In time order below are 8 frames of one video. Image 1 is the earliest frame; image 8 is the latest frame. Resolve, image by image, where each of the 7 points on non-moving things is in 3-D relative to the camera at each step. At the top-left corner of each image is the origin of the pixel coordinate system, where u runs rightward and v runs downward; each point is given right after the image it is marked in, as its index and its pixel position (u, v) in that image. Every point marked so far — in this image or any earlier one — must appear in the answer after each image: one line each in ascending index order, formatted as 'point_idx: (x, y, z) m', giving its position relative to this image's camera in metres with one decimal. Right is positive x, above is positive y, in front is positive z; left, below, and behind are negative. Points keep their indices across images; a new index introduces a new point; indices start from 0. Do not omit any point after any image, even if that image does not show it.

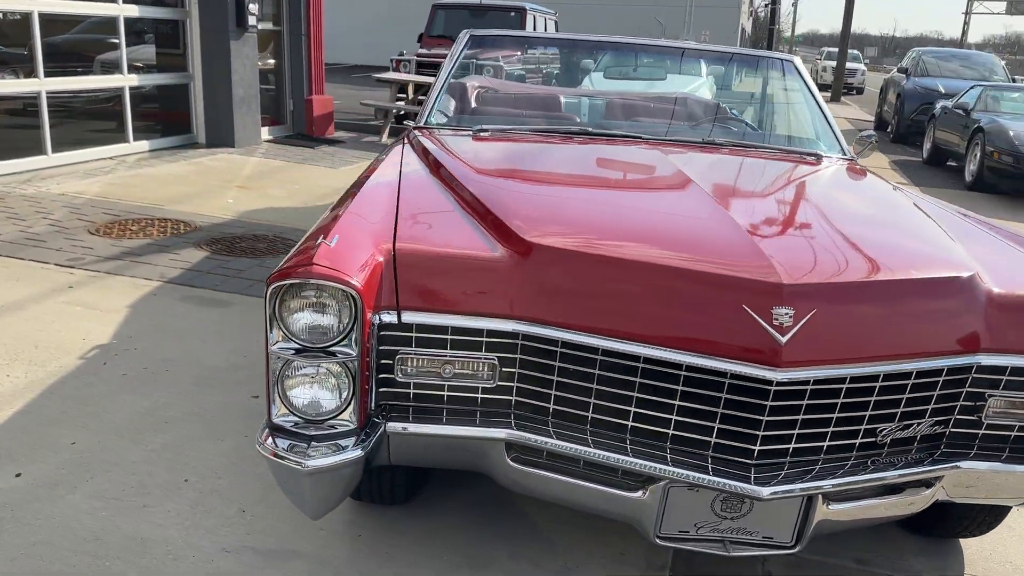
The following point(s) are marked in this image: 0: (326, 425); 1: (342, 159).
0: (-0.4, -0.3, +1.9) m
1: (-1.9, +1.4, +9.8) m
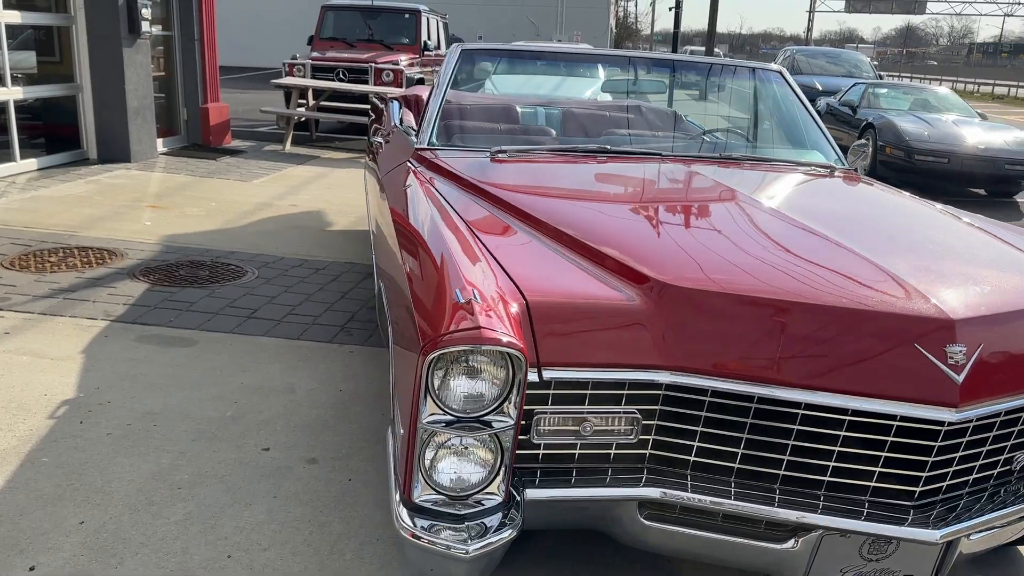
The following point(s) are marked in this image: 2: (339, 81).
0: (-0.1, -0.4, +1.7) m
1: (-2.8, +1.2, +9.3) m
2: (-2.6, +3.1, +13.1) m
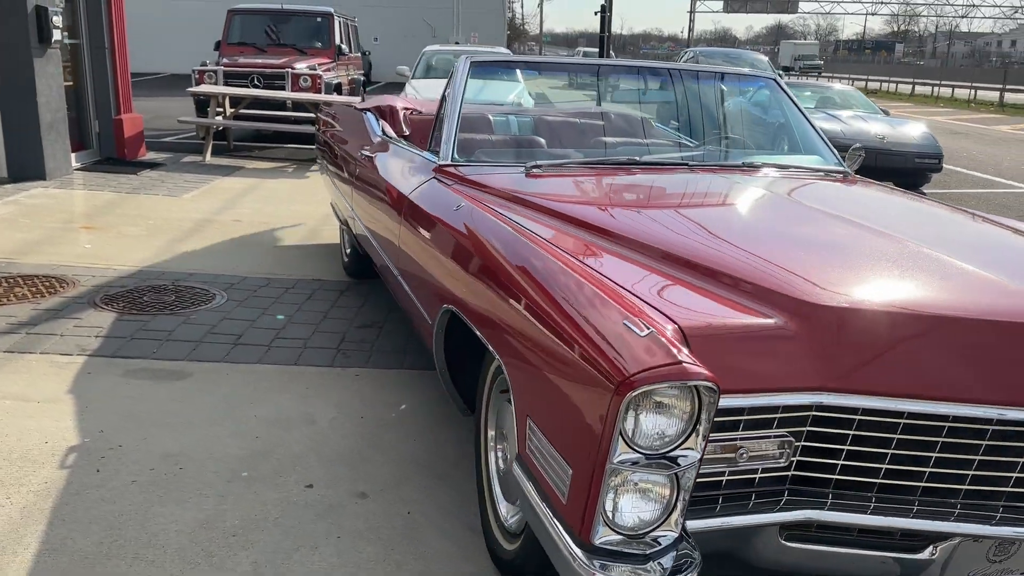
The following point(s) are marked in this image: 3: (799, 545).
0: (+0.3, -0.5, +1.6) m
1: (-3.4, +1.0, +8.8) m
2: (-3.7, +2.9, +12.6) m
3: (+0.6, -0.6, +1.9) m
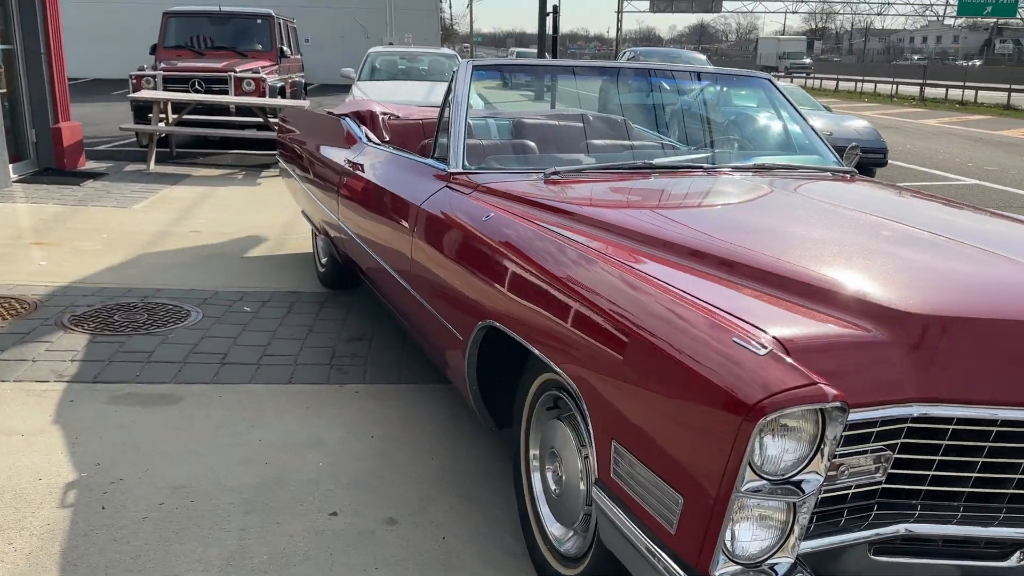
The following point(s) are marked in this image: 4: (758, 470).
0: (+0.5, -0.5, +1.6) m
1: (-3.8, +0.9, +8.5) m
2: (-4.4, +2.7, +12.2) m
3: (+0.8, -0.6, +1.9) m
4: (+0.4, -0.3, +1.5) m
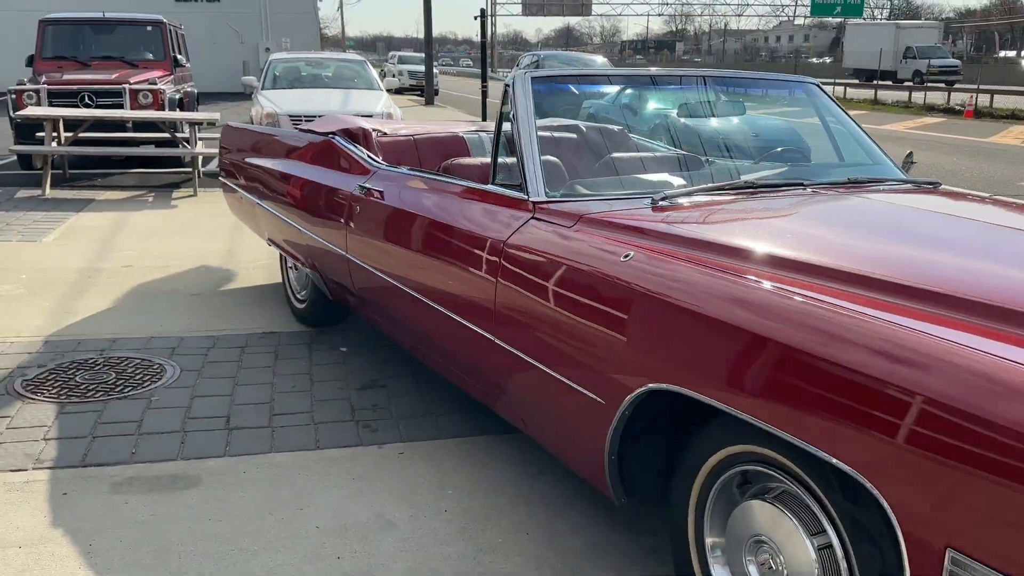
0: (+1.0, -0.6, +1.2) m
1: (-4.2, +0.5, +7.5) m
2: (-5.4, +2.3, +11.2) m
3: (+1.3, -0.7, +1.6) m
4: (+1.0, -0.4, +1.2) m
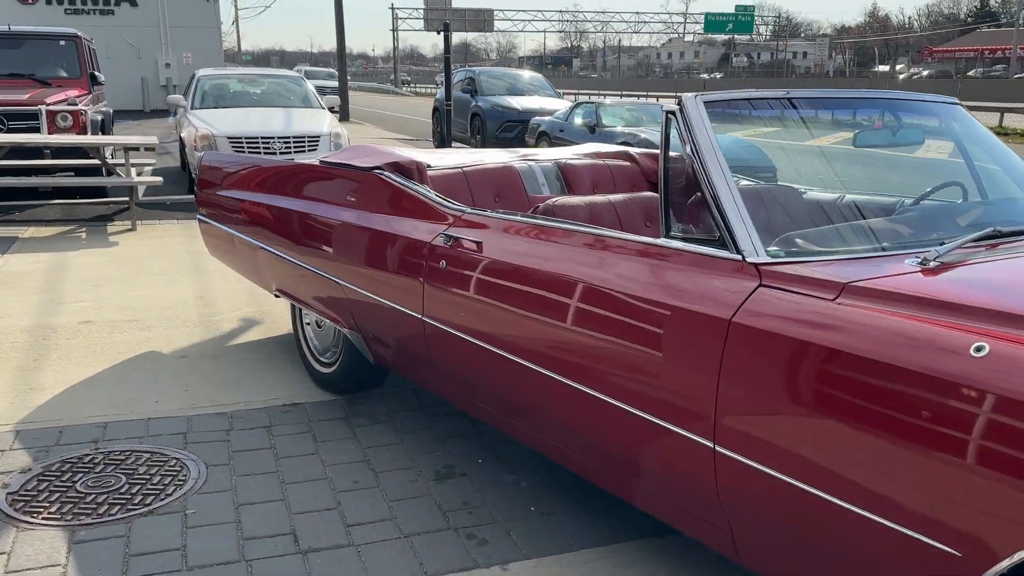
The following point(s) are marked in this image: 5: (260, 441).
0: (+1.7, -0.8, +0.7) m
1: (-4.2, +0.1, +6.4) m
2: (-5.9, +1.8, +9.9) m
3: (+2.0, -0.8, +1.1) m
4: (+1.7, -0.6, +0.6) m
5: (-1.0, -0.6, +3.6) m
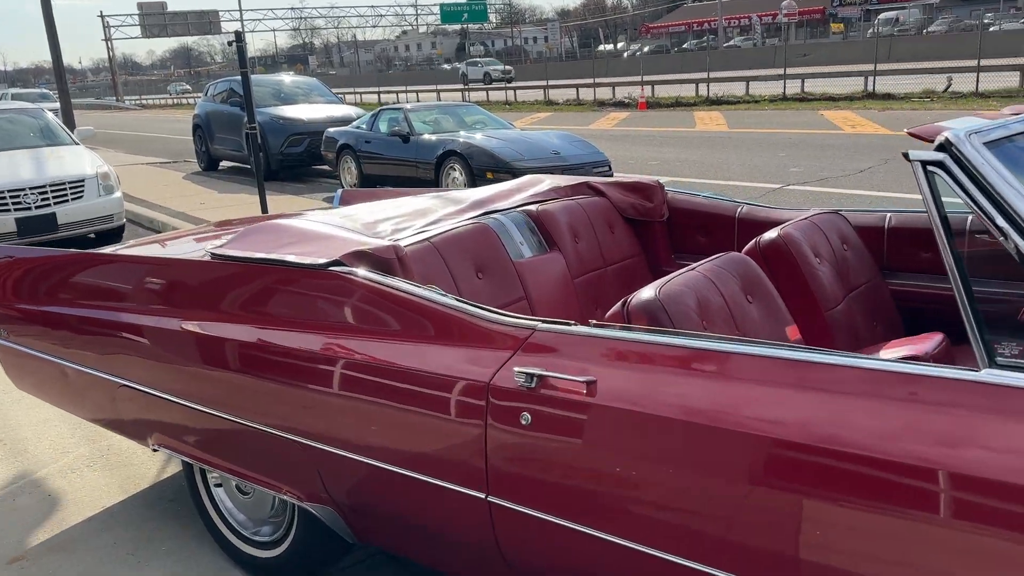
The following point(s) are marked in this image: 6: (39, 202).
0: (+2.6, -0.8, +0.2) m
1: (-4.6, -0.9, +4.2) m
2: (-7.4, +0.5, +7.1) m
3: (+2.8, -0.9, +0.7) m
4: (+2.6, -0.6, +0.1) m
5: (-0.8, -1.1, +2.3) m
6: (-4.7, +0.9, +8.8) m
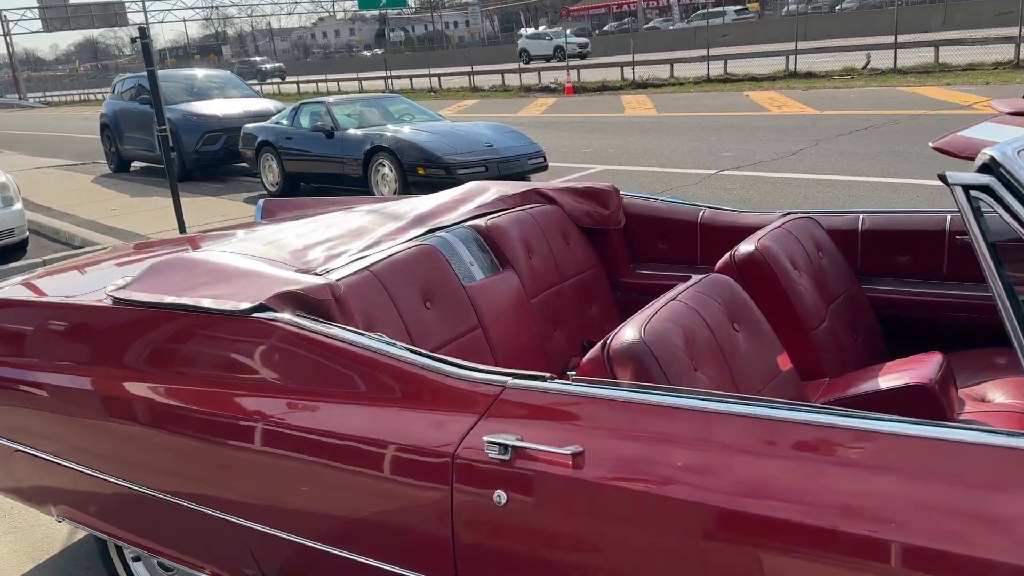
0: (+2.7, -0.8, +0.2) m
1: (-4.8, -1.1, +3.5) m
2: (-7.8, +0.2, +6.2) m
3: (+2.8, -0.9, +0.6) m
4: (+2.7, -0.7, +0.1) m
5: (-0.8, -1.3, +1.9) m
6: (-5.4, +0.7, +8.1) m
